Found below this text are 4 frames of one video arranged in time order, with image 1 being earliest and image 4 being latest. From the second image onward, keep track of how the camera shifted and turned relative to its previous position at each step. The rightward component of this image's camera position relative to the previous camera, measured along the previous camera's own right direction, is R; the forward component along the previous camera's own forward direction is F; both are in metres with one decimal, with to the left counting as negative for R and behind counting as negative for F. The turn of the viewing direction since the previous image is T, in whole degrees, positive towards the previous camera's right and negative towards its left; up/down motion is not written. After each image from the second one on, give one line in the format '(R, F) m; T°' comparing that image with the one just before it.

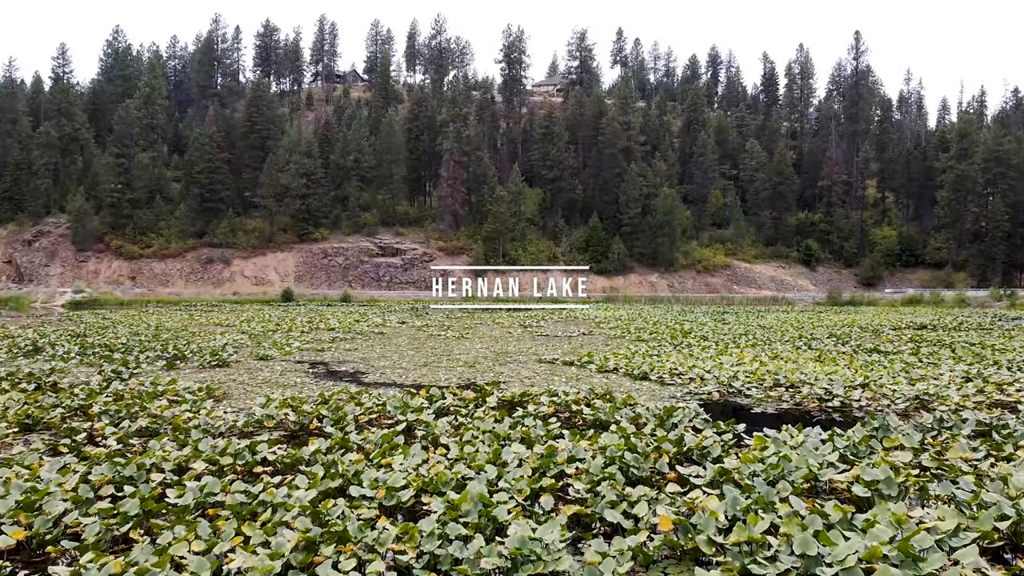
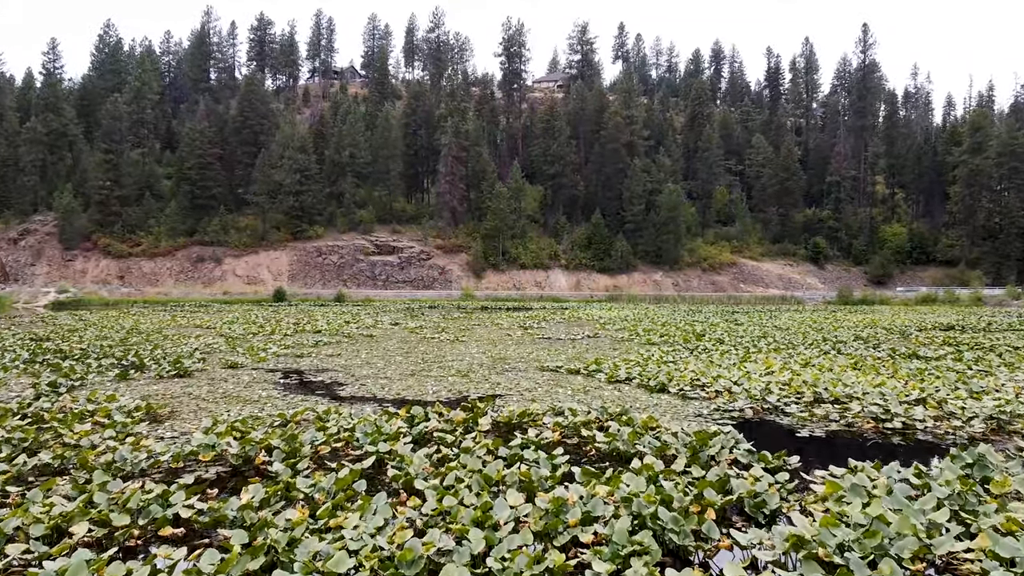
(0.0, +1.4) m; 0°
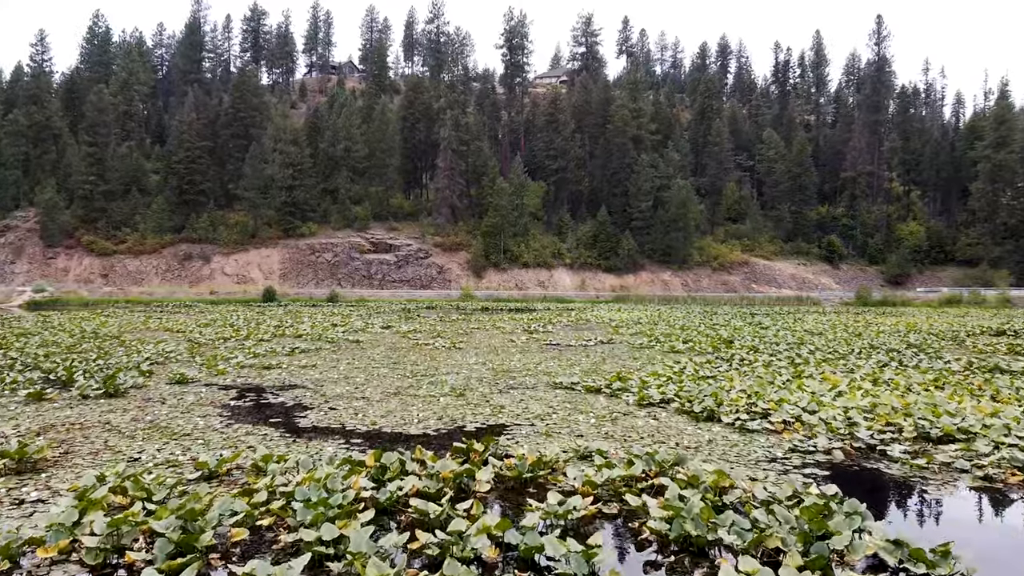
(-0.1, +2.0) m; 0°
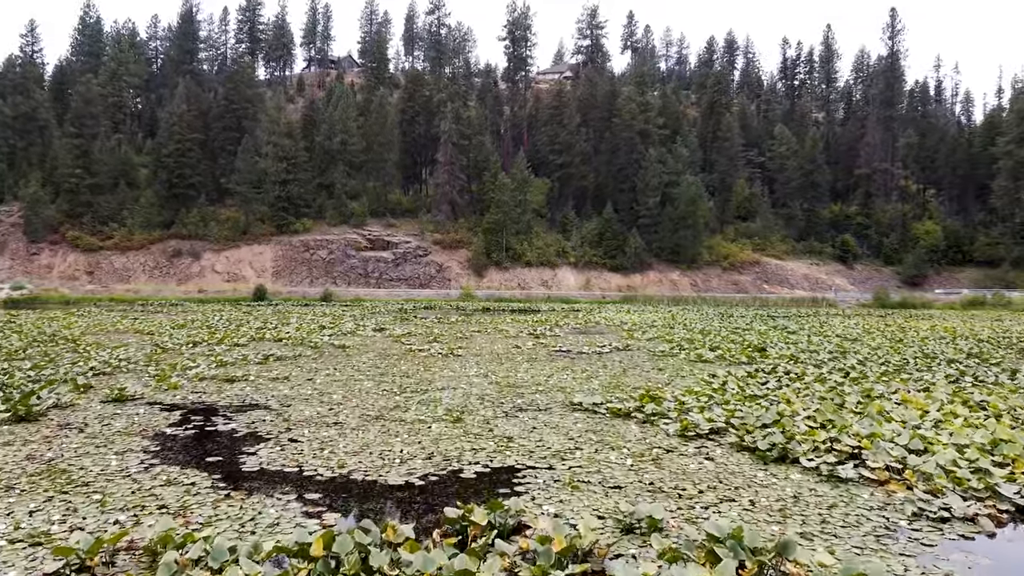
(-0.1, +1.7) m; 0°
